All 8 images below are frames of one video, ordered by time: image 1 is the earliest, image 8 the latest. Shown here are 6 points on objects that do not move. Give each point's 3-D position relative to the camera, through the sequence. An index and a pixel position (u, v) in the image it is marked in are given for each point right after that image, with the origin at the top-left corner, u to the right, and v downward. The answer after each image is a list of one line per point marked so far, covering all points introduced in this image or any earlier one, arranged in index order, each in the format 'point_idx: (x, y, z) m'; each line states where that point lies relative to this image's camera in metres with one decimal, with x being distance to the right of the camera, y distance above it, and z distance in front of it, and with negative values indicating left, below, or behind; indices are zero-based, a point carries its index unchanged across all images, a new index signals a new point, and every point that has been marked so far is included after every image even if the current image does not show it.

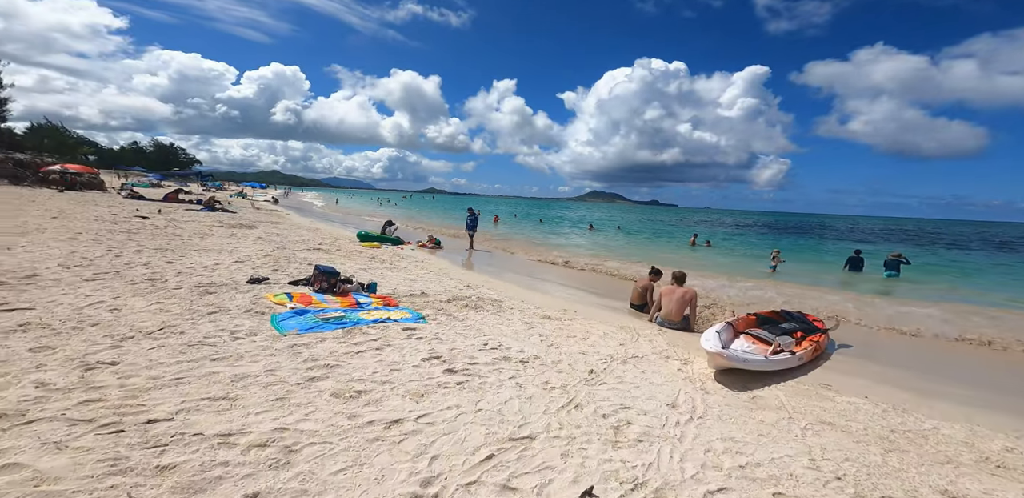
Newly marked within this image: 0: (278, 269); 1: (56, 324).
0: (-5.2, -0.4, +10.8) m
1: (-5.5, -0.9, +6.0) m
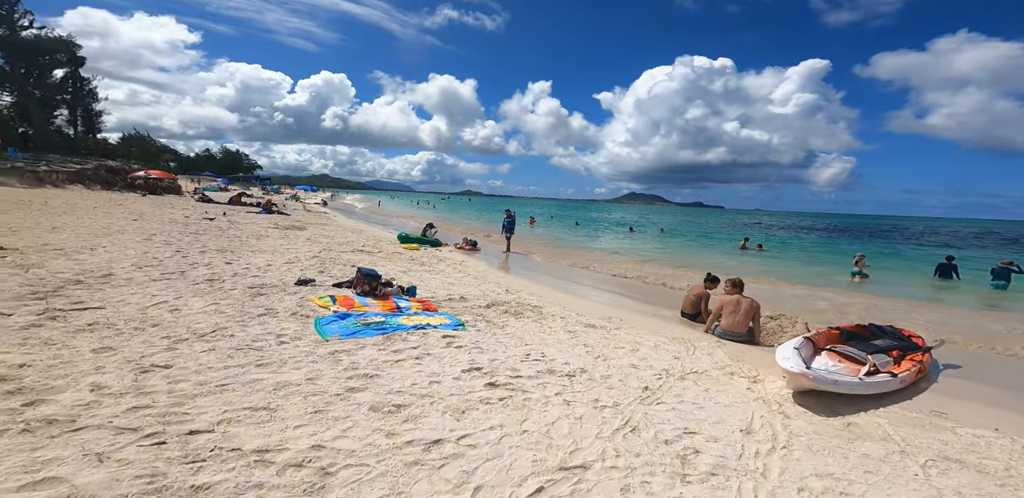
0: (-4.3, -0.5, +10.9) m
1: (-5.0, -1.0, +6.2) m
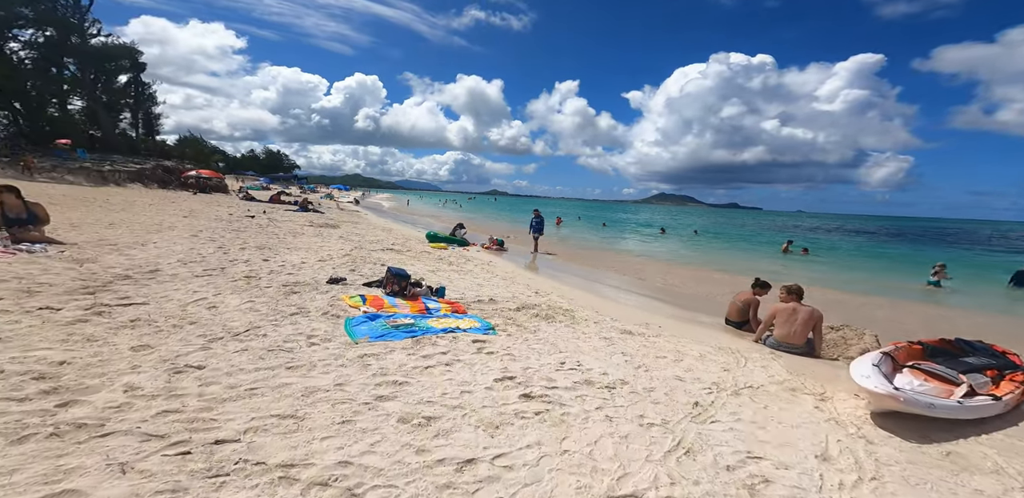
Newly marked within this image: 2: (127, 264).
0: (-3.6, -0.5, +10.9) m
1: (-4.6, -0.9, +6.2) m
2: (-6.9, -0.2, +8.8) m
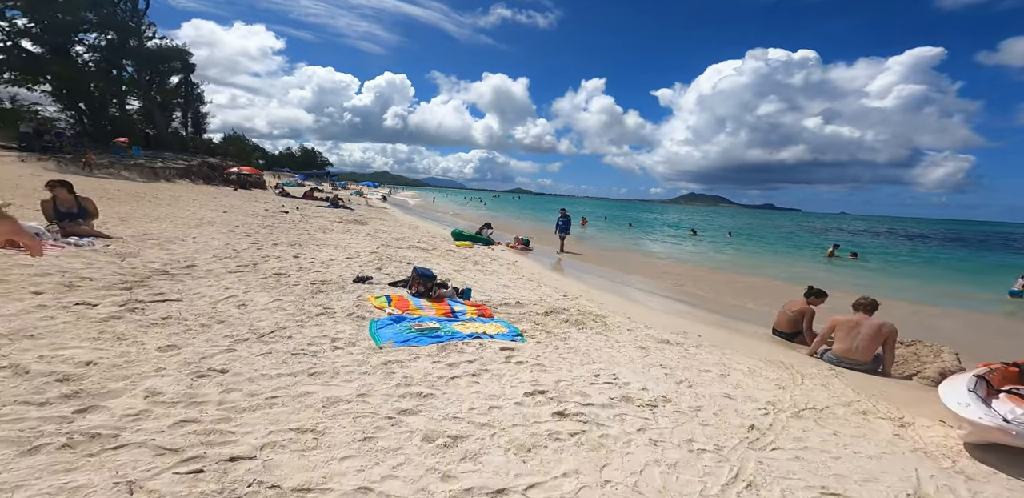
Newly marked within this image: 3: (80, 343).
0: (-3.0, -0.4, +10.7) m
1: (-4.2, -0.9, +6.1) m
2: (-6.4, -0.2, +8.8) m
3: (-4.5, -1.0, +4.9) m
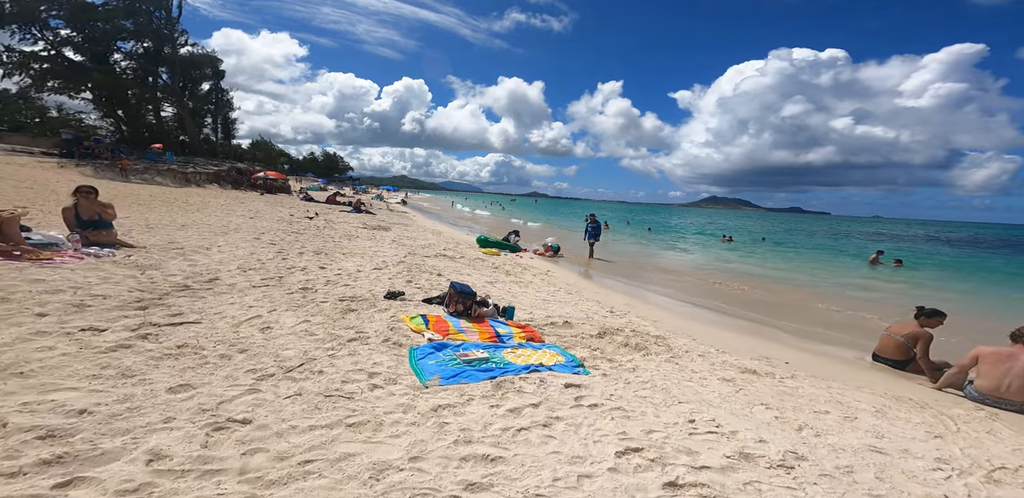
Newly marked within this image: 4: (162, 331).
0: (-2.1, -0.7, +9.9) m
1: (-3.5, -1.1, +5.3) m
2: (-5.6, -0.4, +8.1) m
3: (-3.8, -1.2, +4.2) m
4: (-4.1, -0.9, +5.6) m
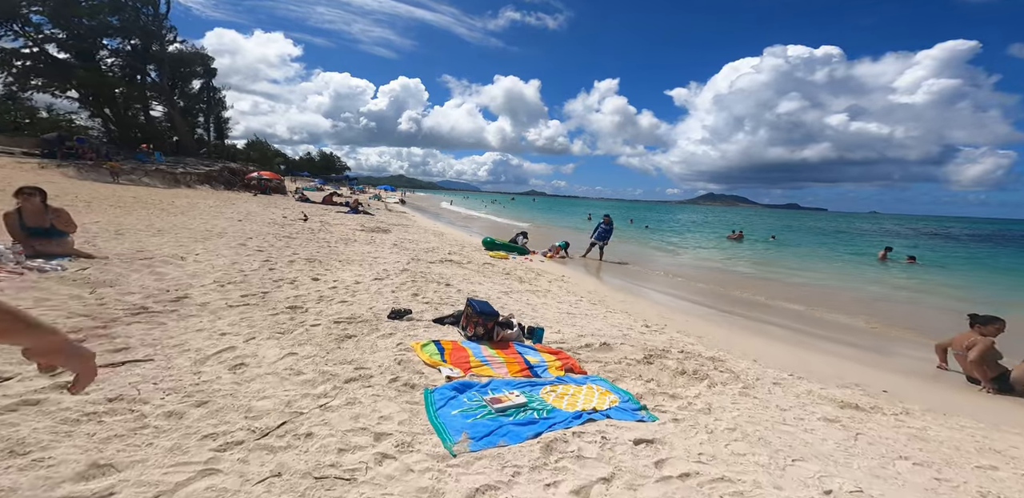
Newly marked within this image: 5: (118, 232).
0: (-1.7, -0.8, +8.6) m
1: (-3.0, -1.3, +4.0) m
2: (-5.2, -0.6, +6.8) m
3: (-3.4, -1.3, +2.8) m
4: (-3.6, -1.1, +4.2) m
5: (-9.1, +0.4, +10.9) m
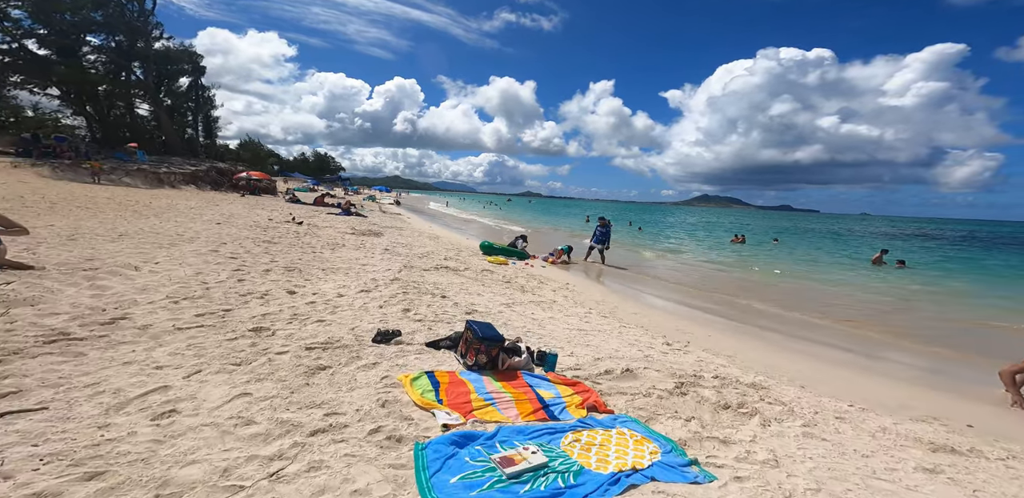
0: (-1.6, -1.0, +7.5) m
1: (-2.9, -1.4, +2.9) m
2: (-5.1, -0.7, +5.6) m
3: (-3.2, -1.4, +1.7) m
4: (-3.5, -1.2, +3.1) m
5: (-9.0, +0.2, +9.7) m
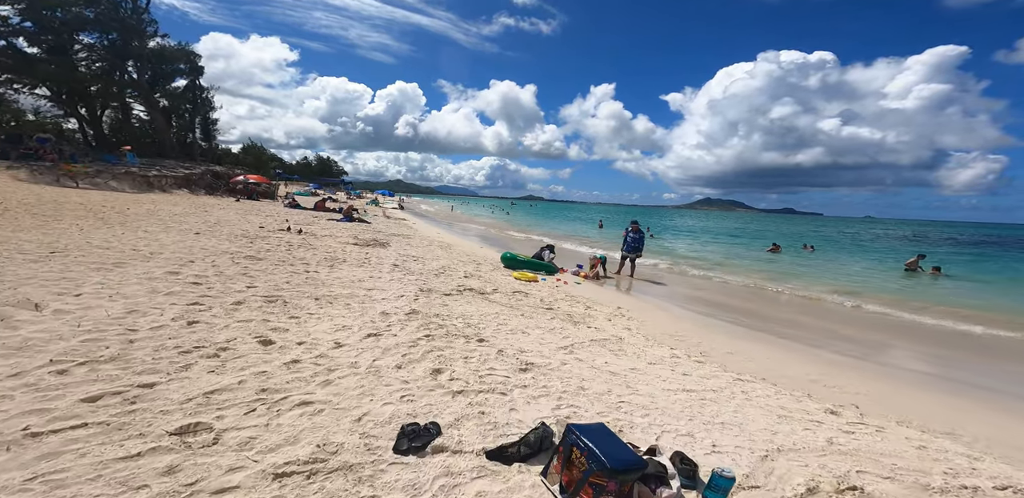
0: (-0.7, -1.3, +4.9) m
1: (-2.0, -1.7, +0.3) m
2: (-4.2, -1.0, +3.1) m
3: (-2.3, -1.7, -0.9) m
4: (-2.6, -1.5, +0.5) m
5: (-8.1, -0.1, +7.2) m
